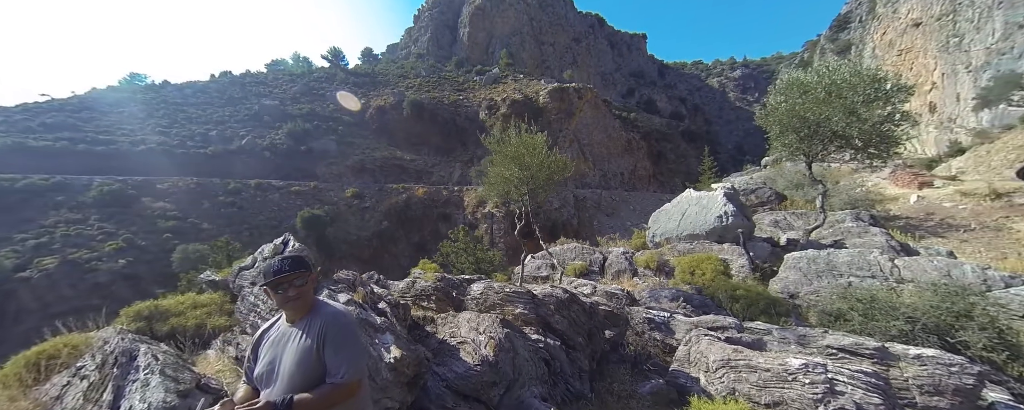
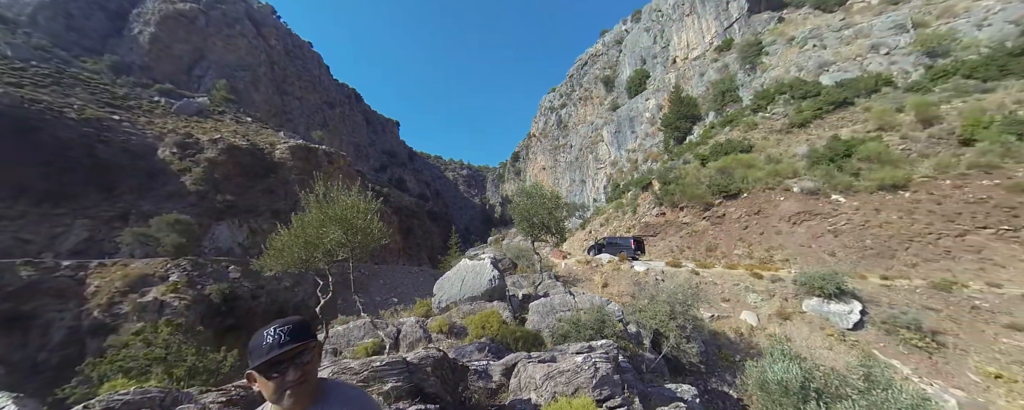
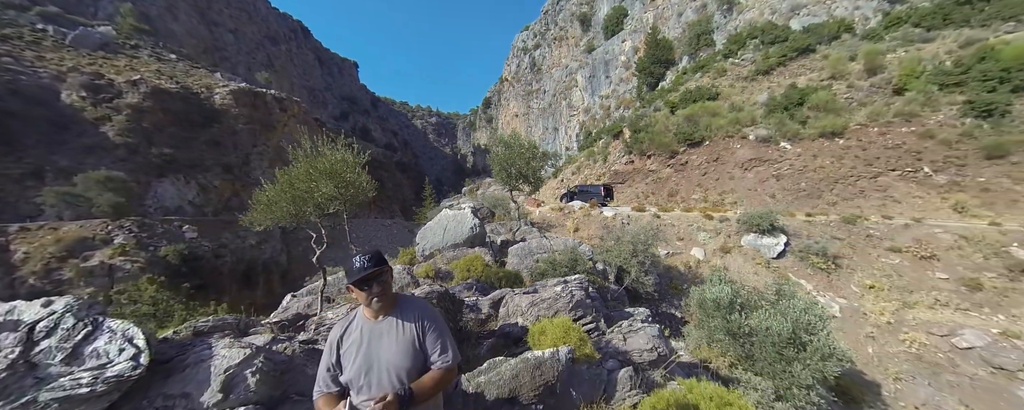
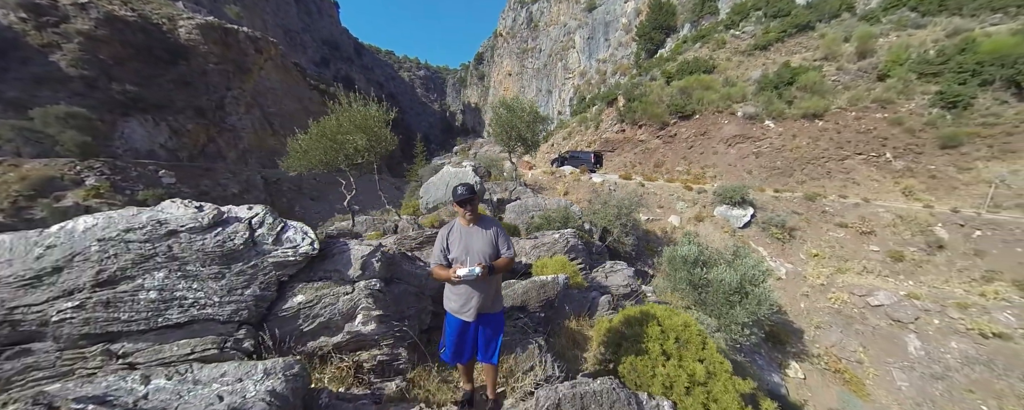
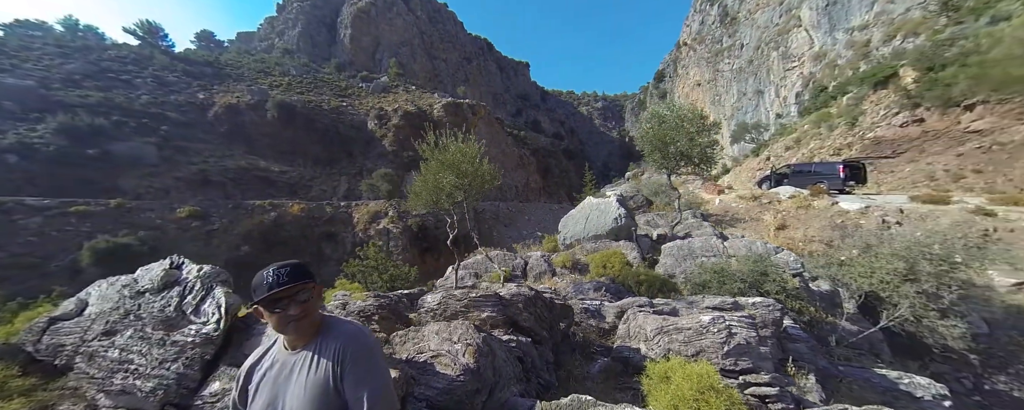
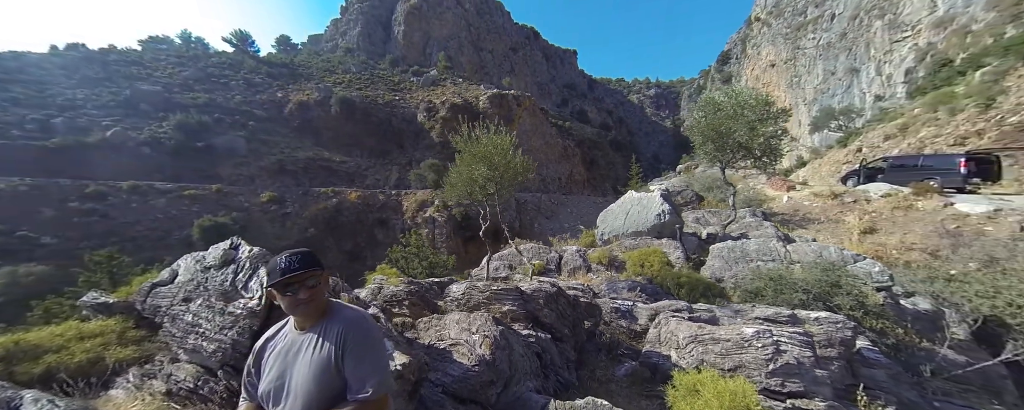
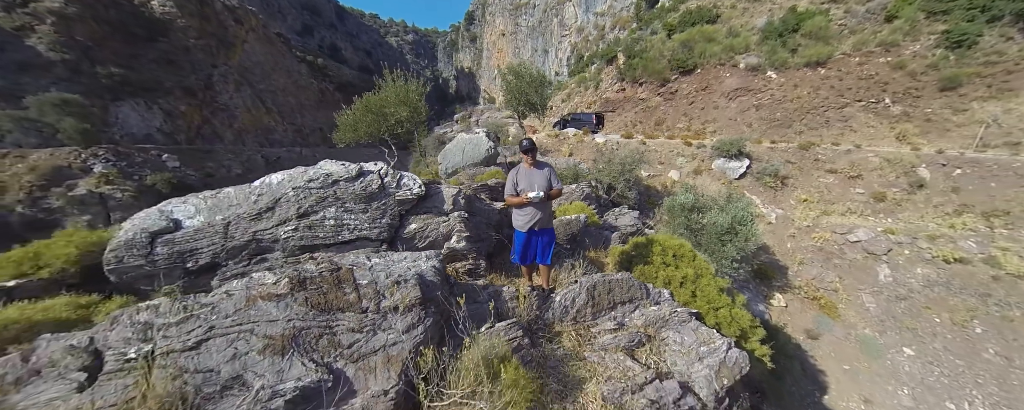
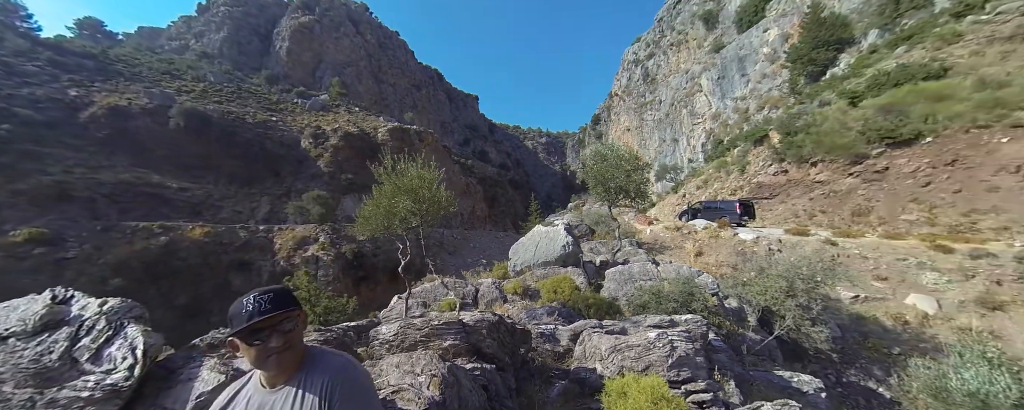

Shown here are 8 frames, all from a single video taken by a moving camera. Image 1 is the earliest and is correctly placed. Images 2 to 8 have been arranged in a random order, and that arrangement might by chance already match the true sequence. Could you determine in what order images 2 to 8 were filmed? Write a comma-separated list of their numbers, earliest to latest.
6, 5, 8, 2, 3, 4, 7
